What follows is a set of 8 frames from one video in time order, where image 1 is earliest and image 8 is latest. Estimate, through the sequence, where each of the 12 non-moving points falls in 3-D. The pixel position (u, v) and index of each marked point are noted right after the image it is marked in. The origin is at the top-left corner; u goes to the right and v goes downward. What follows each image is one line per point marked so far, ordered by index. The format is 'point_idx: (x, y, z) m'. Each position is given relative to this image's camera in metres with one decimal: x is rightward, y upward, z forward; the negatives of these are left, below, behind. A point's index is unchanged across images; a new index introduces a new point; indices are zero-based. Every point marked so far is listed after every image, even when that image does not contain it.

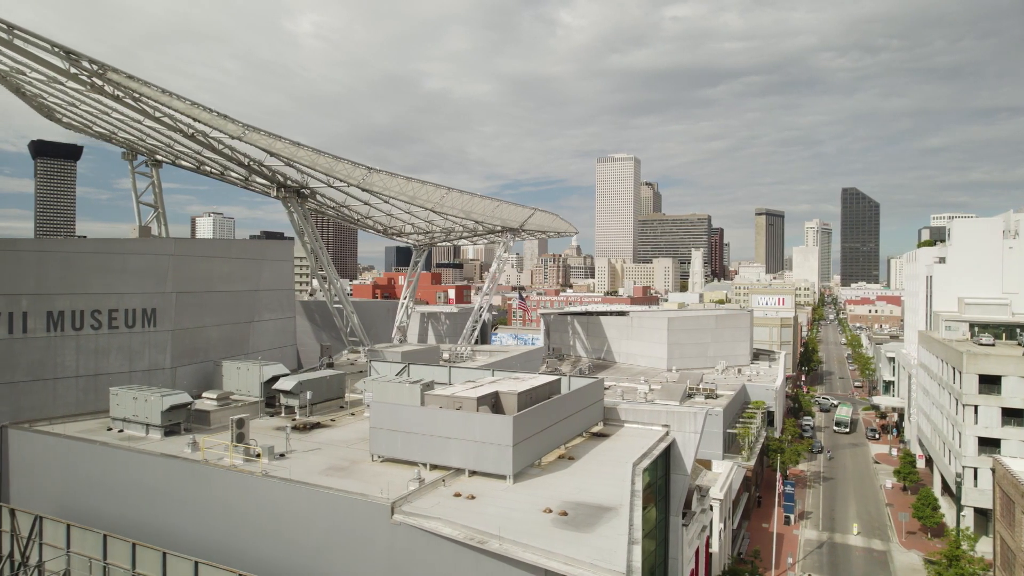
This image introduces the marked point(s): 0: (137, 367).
0: (-11.9, -2.5, +18.0) m
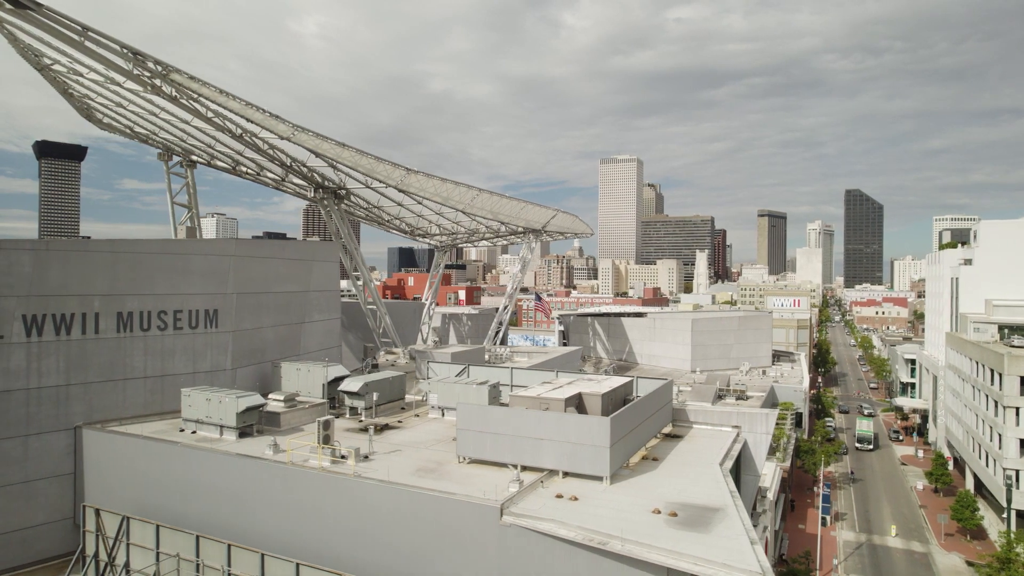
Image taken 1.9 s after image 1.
0: (-9.9, -2.6, +18.0) m
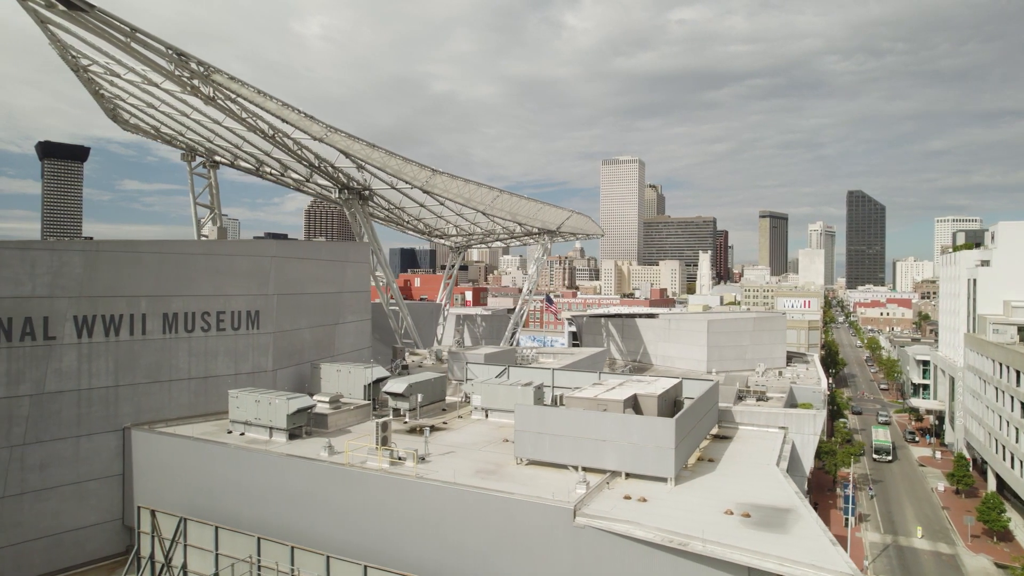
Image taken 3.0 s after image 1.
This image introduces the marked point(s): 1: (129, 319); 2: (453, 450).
0: (-8.5, -2.6, +18.0) m
1: (-10.7, -0.9, +15.8) m
2: (-1.4, -4.0, +14.1) m
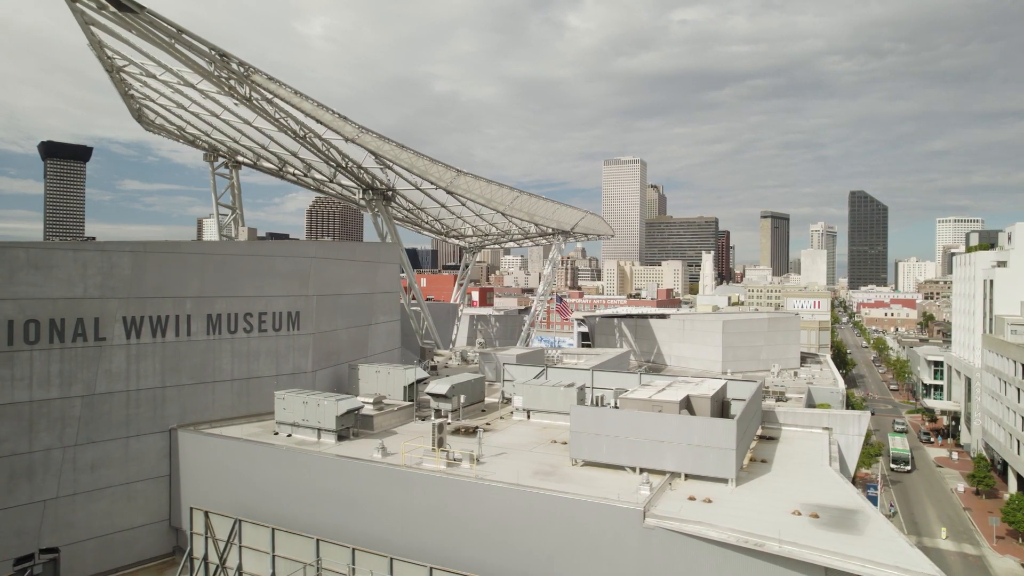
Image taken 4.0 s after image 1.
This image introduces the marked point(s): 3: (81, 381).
0: (-7.3, -2.6, +18.0) m
1: (-9.4, -0.9, +15.8) m
2: (-0.2, -4.1, +14.1) m
3: (-10.9, -2.4, +14.4) m
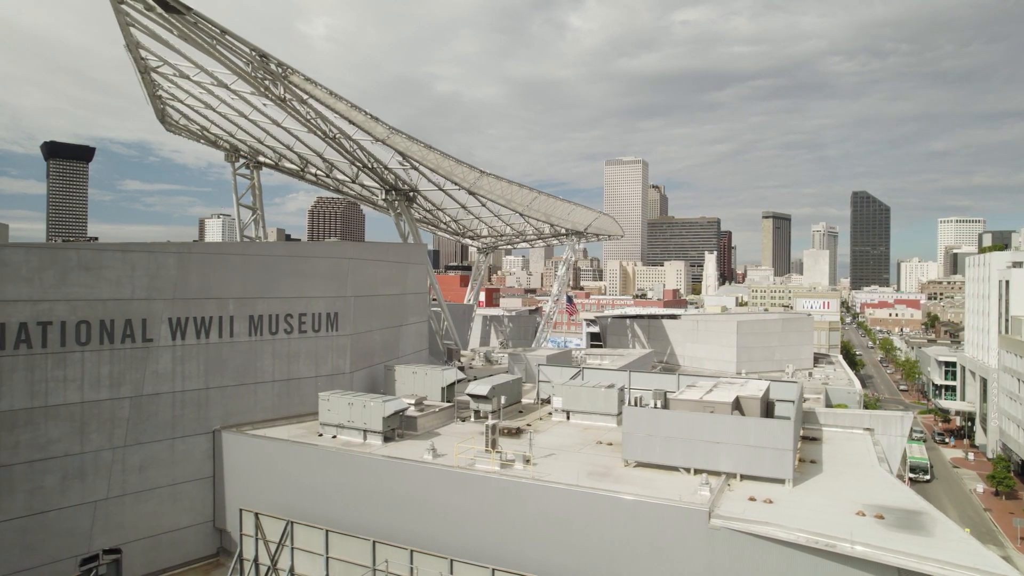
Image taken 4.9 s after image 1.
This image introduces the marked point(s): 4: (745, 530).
0: (-6.0, -2.6, +18.0) m
1: (-8.2, -0.9, +15.8) m
2: (+1.0, -4.1, +14.1) m
3: (-9.7, -2.4, +14.4) m
4: (+4.2, -4.4, +10.2) m
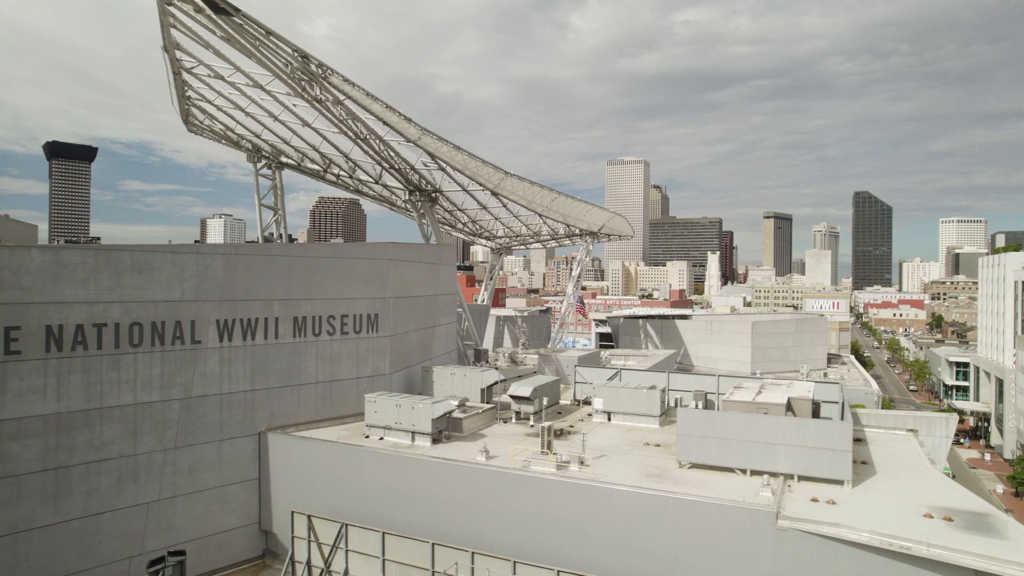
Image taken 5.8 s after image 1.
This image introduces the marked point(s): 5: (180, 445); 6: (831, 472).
0: (-4.8, -2.7, +18.0) m
1: (-6.9, -1.0, +15.8) m
2: (+2.3, -4.1, +14.2) m
3: (-8.4, -2.4, +14.4) m
4: (+5.5, -4.4, +10.3) m
5: (-8.4, -4.0, +14.4) m
6: (+6.8, -4.0, +12.2) m
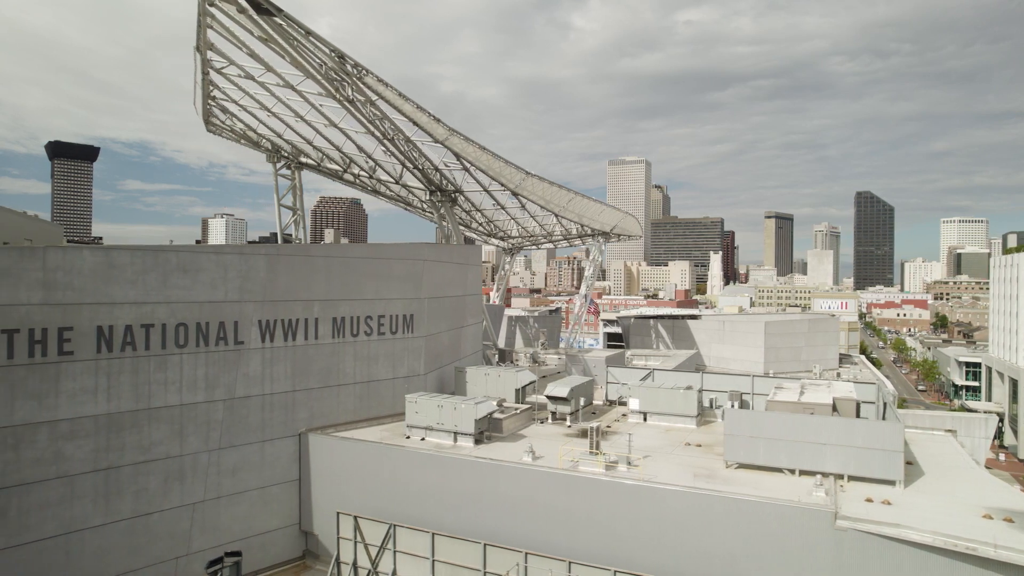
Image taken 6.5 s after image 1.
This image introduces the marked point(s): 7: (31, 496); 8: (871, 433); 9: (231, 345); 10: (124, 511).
0: (-3.7, -2.7, +18.0) m
1: (-5.8, -1.0, +15.8) m
2: (+3.4, -4.2, +14.2) m
3: (-7.3, -2.5, +14.4) m
4: (+6.6, -4.4, +10.3) m
5: (-7.3, -4.0, +14.4) m
6: (+8.0, -4.0, +12.2) m
7: (-9.9, -4.3, +11.7) m
8: (+7.7, -3.1, +12.2) m
9: (-7.2, -1.5, +14.5) m
10: (-8.8, -5.0, +12.8) m
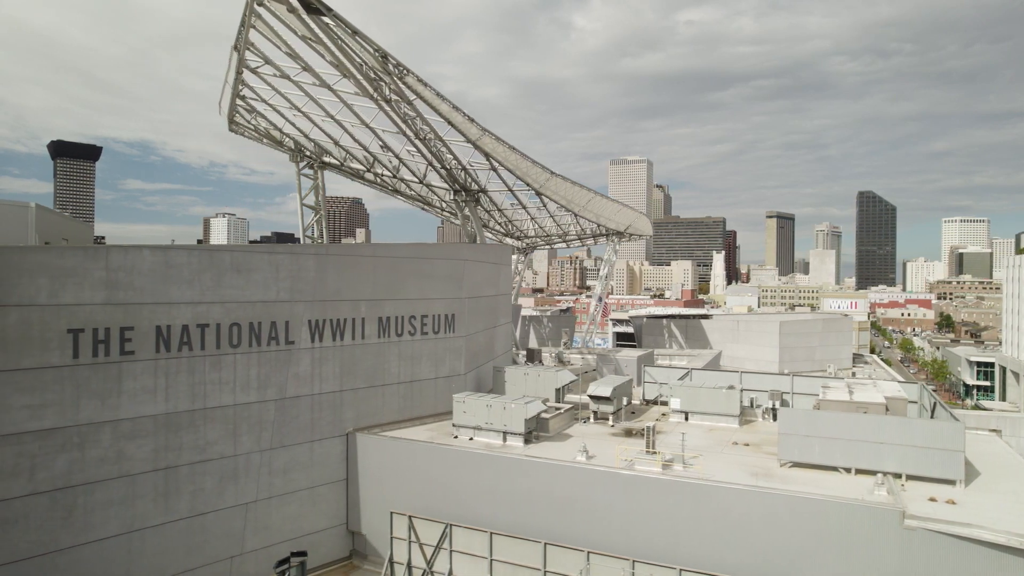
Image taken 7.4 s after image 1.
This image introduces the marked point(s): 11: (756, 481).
0: (-2.4, -2.7, +18.0) m
1: (-4.5, -1.0, +15.8) m
2: (+4.7, -4.2, +14.2) m
3: (-6.0, -2.4, +14.4) m
4: (+7.9, -4.4, +10.3) m
5: (-6.0, -4.0, +14.4) m
6: (+9.3, -4.0, +12.2) m
7: (-8.6, -4.3, +11.7) m
8: (+9.1, -3.1, +12.2) m
9: (-5.9, -1.5, +14.5) m
10: (-7.5, -5.0, +12.9) m
11: (+5.3, -4.2, +12.4) m
